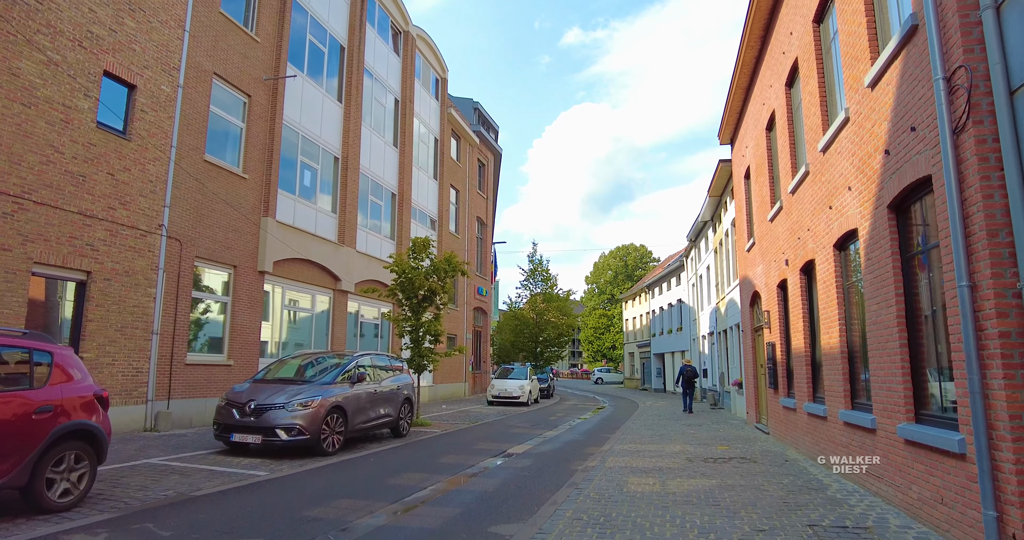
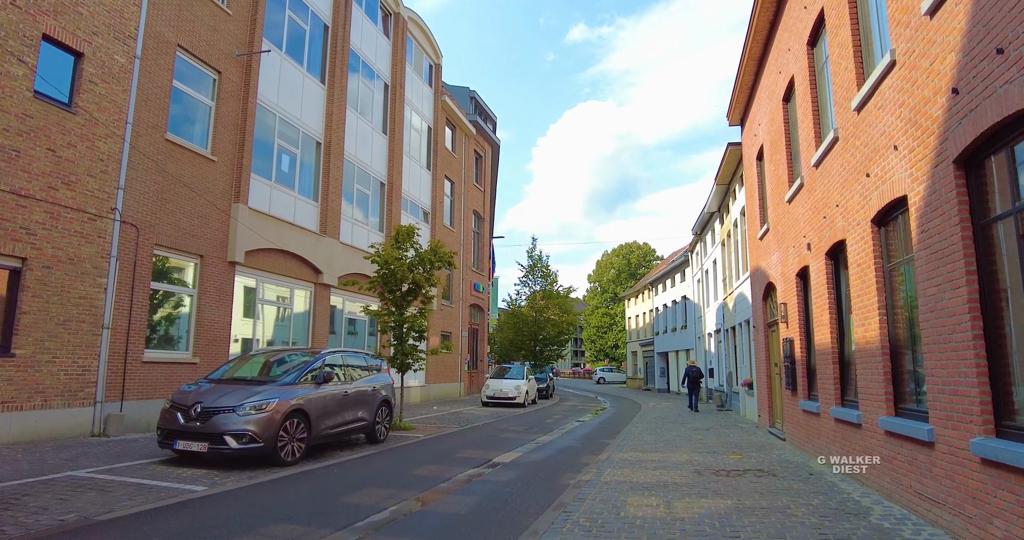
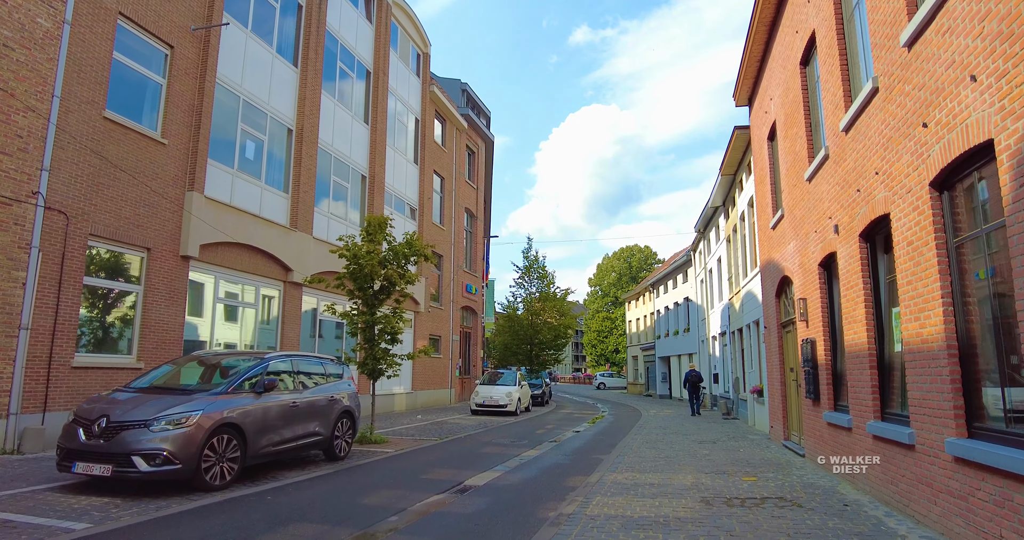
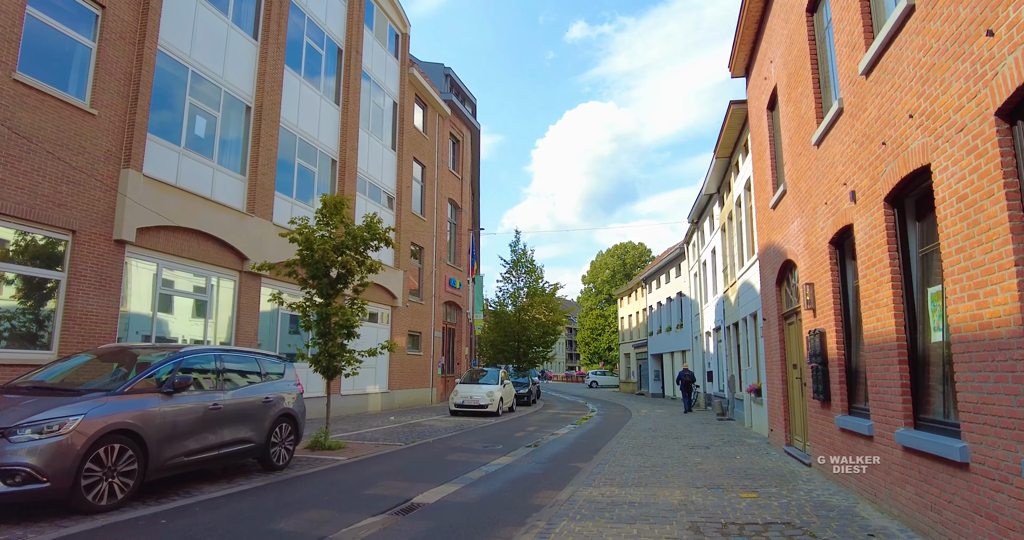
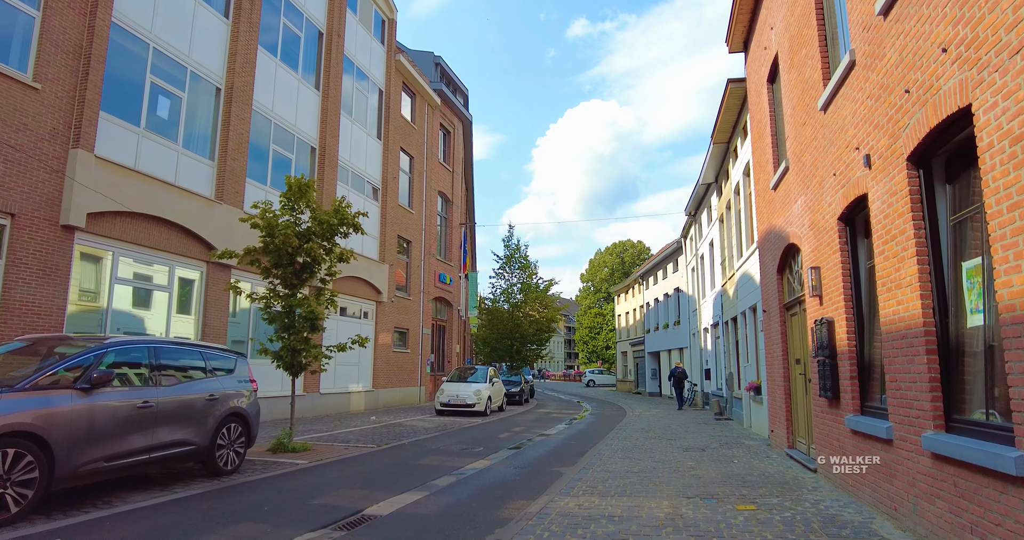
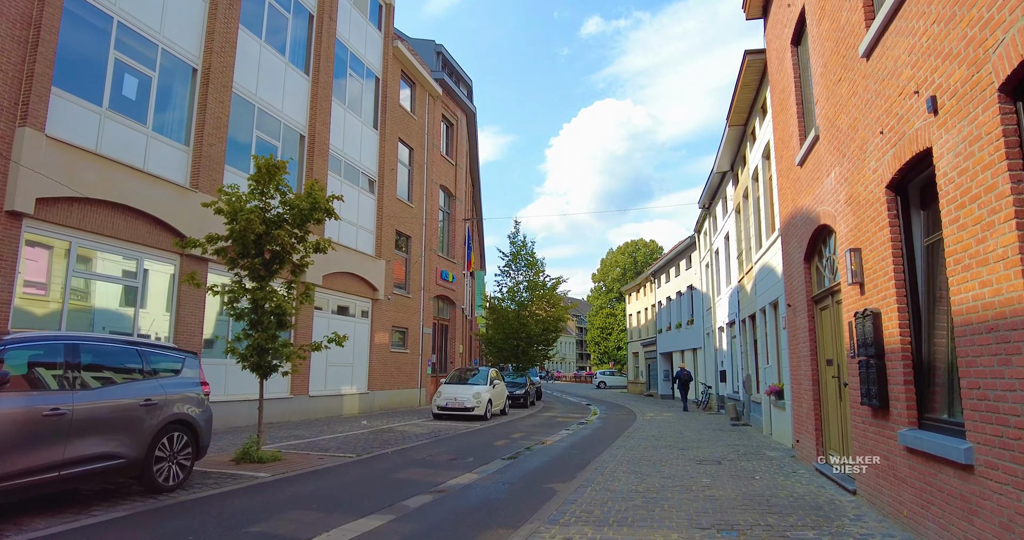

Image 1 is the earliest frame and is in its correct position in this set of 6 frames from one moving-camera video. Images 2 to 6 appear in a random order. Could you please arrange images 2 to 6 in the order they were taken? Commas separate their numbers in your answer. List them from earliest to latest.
2, 3, 4, 5, 6
